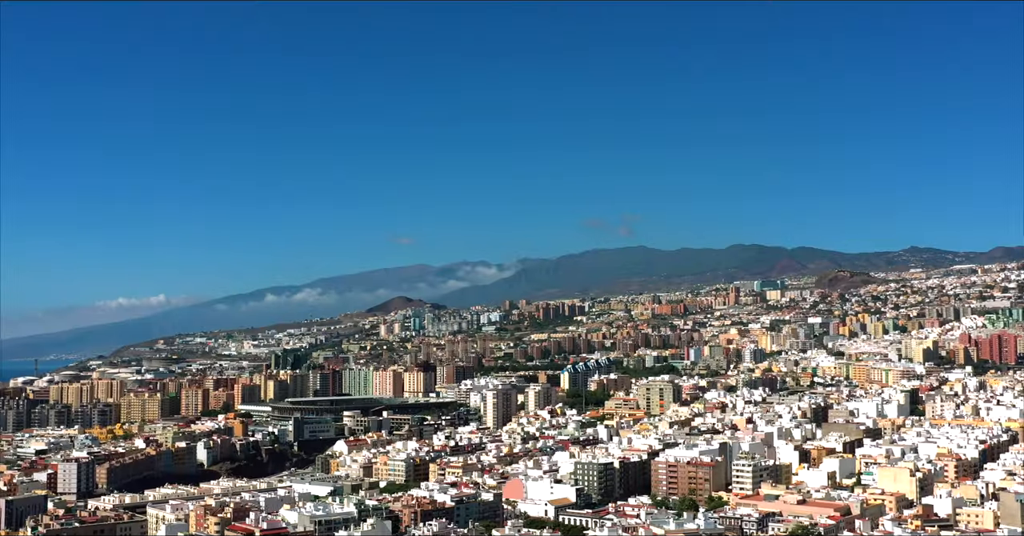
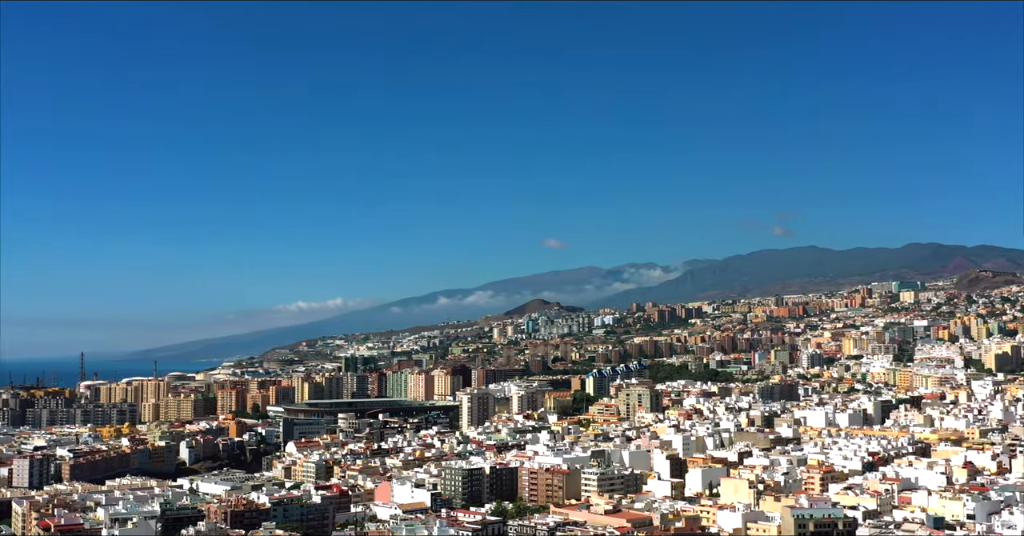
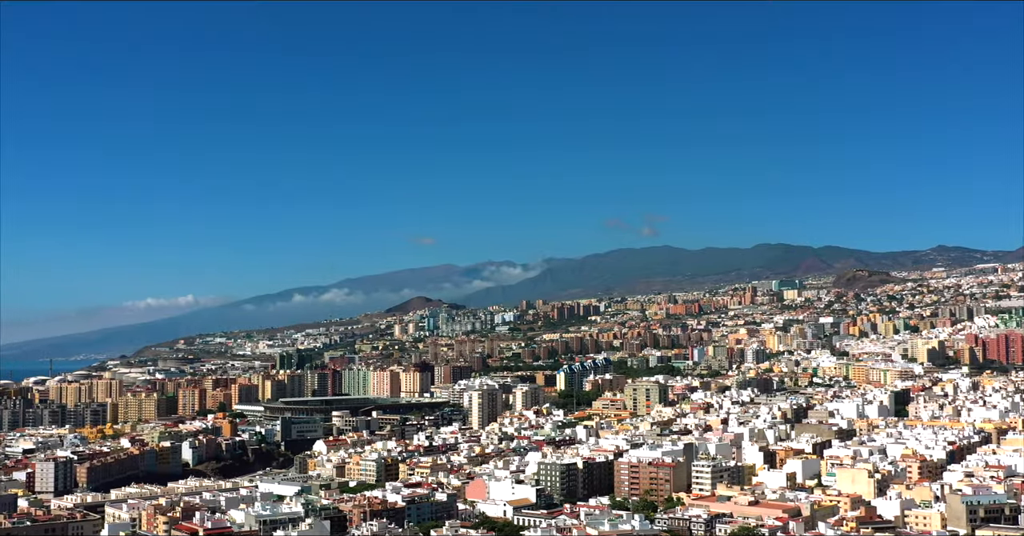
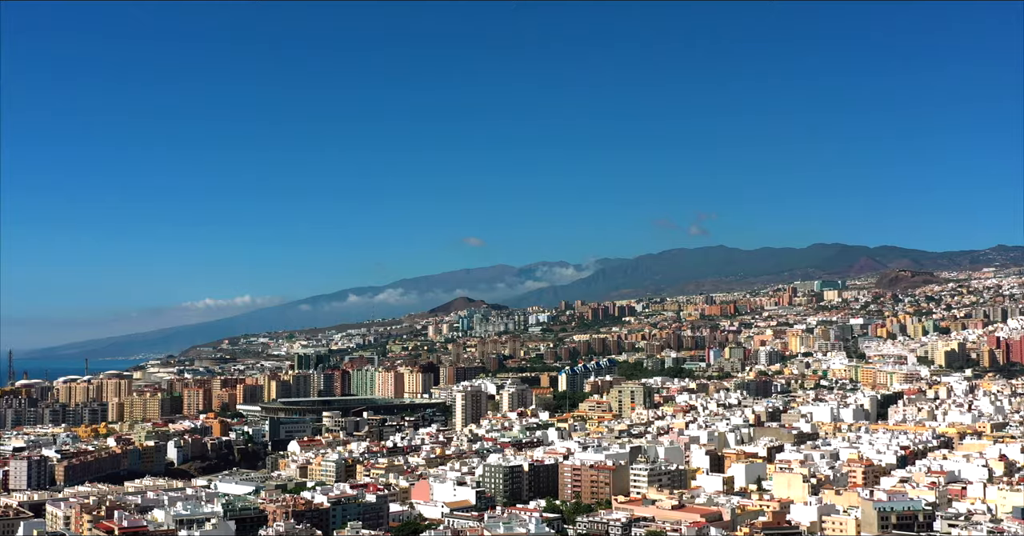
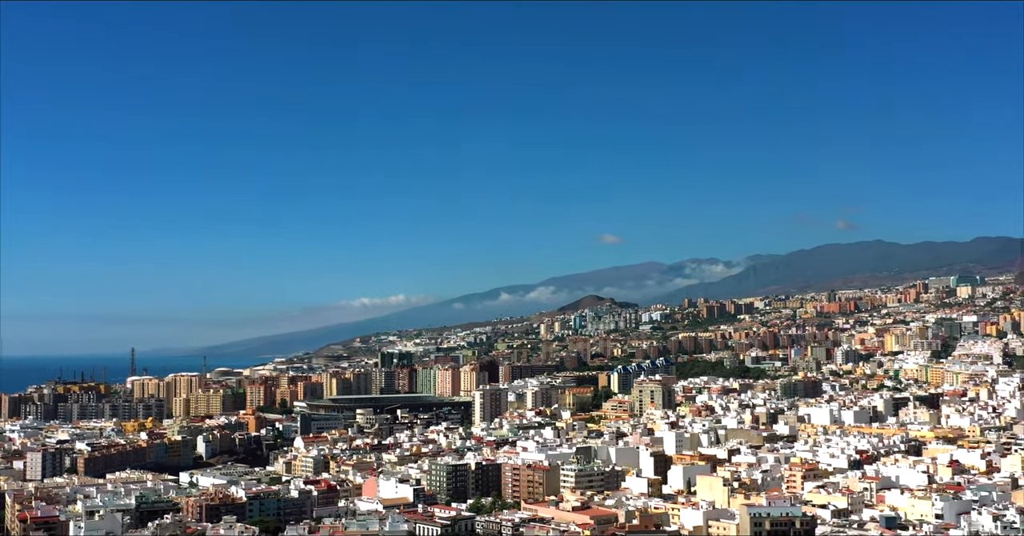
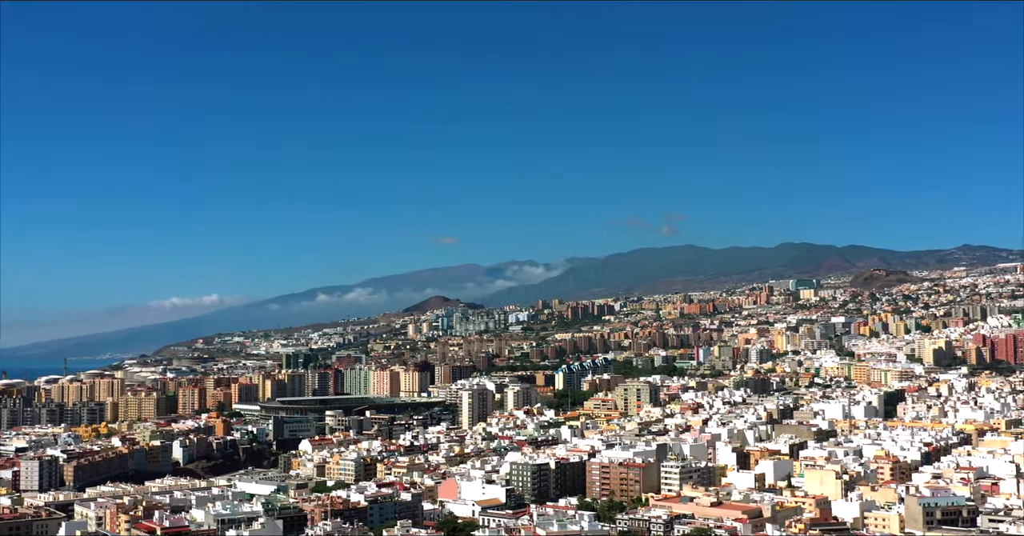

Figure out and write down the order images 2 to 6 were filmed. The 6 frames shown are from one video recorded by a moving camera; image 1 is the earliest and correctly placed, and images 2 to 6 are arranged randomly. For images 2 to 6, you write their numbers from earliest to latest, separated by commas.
3, 6, 4, 2, 5
